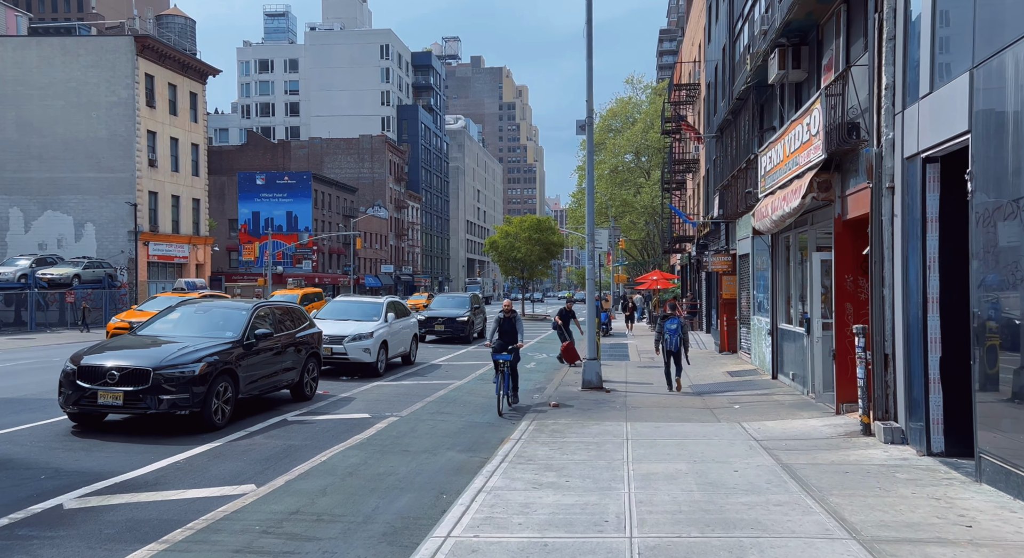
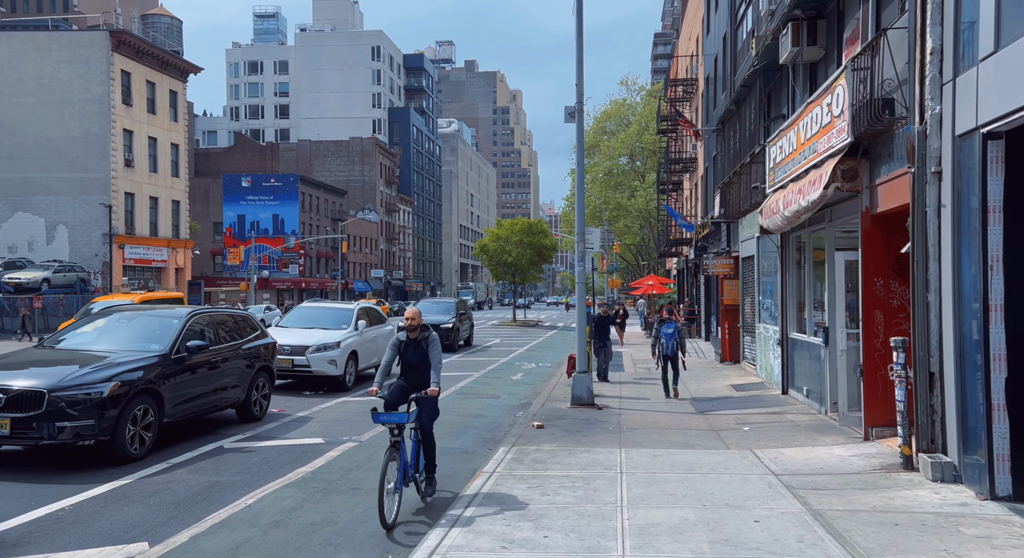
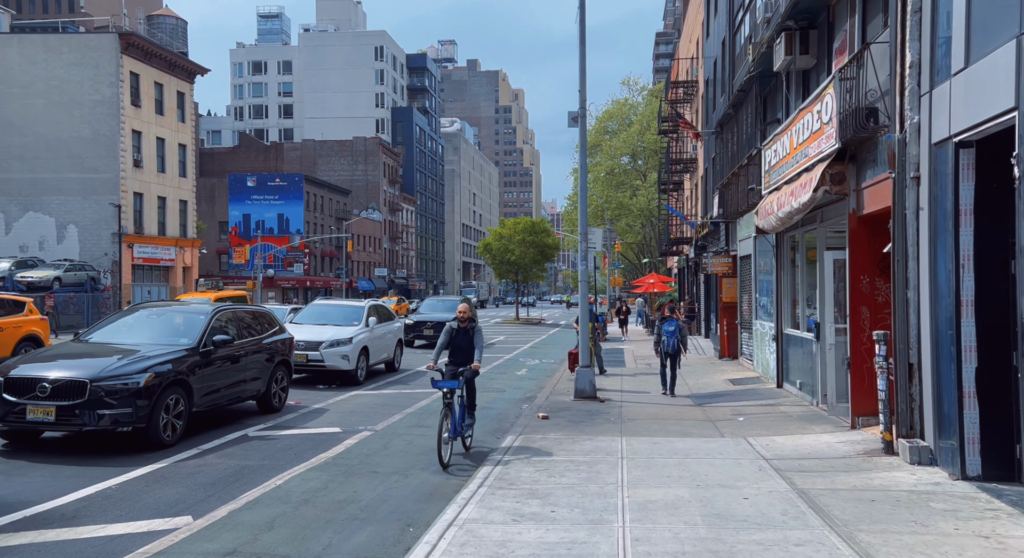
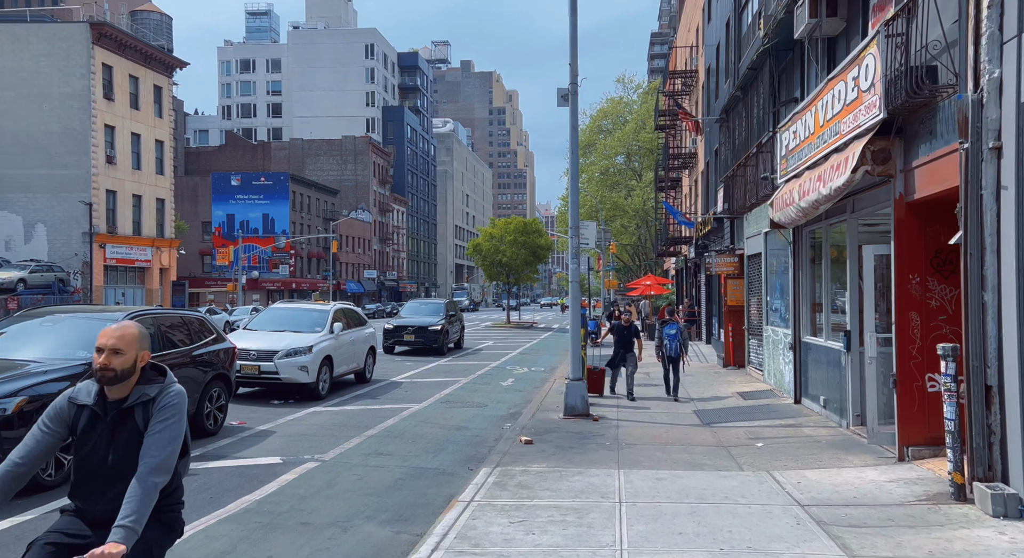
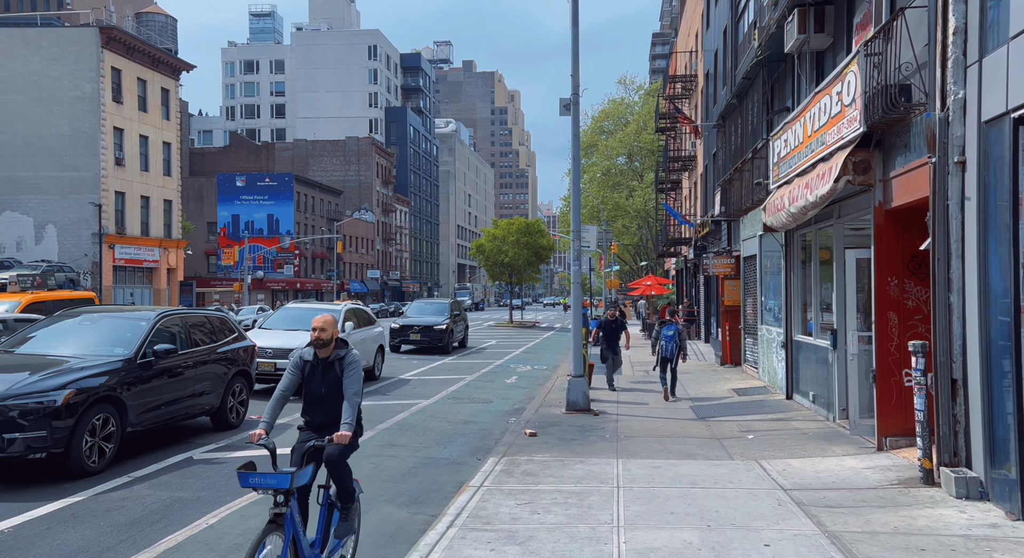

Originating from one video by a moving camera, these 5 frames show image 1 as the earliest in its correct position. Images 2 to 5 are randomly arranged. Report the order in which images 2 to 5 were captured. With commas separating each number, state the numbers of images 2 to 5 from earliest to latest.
3, 2, 5, 4
